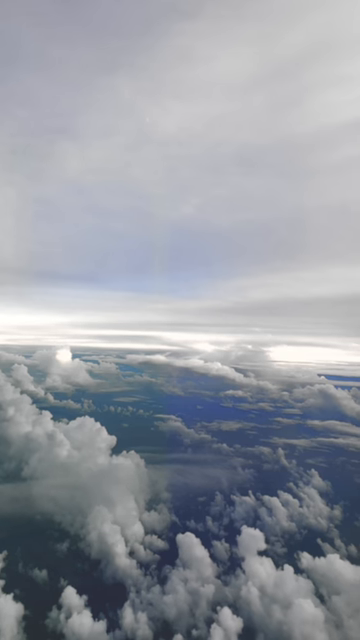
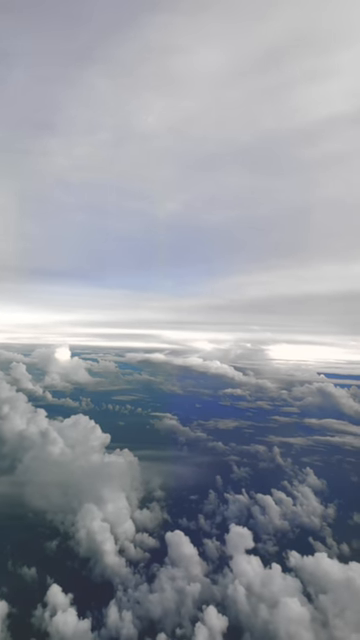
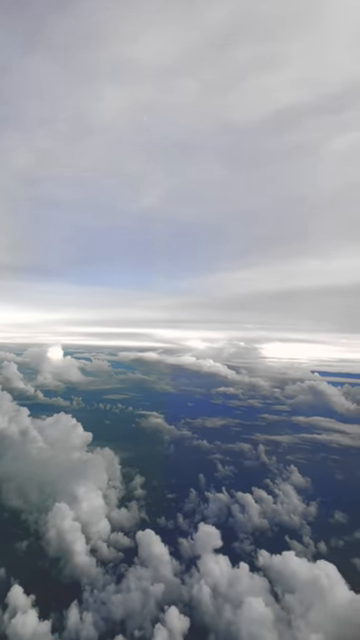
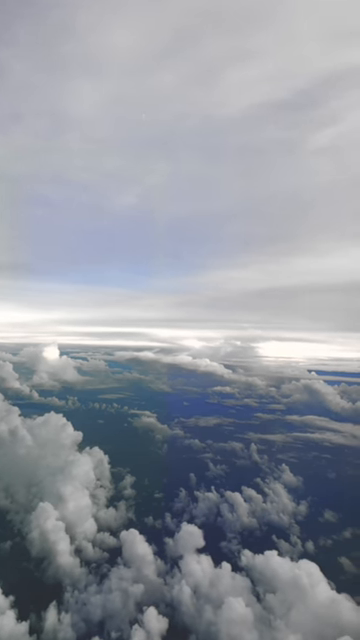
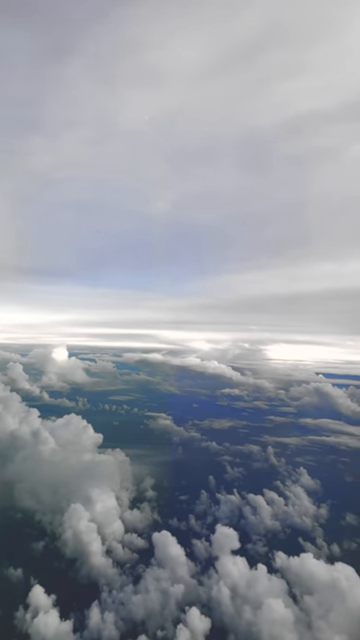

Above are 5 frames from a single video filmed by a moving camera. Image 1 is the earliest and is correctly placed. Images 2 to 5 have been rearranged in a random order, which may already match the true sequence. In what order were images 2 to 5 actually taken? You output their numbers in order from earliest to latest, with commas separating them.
2, 5, 3, 4
